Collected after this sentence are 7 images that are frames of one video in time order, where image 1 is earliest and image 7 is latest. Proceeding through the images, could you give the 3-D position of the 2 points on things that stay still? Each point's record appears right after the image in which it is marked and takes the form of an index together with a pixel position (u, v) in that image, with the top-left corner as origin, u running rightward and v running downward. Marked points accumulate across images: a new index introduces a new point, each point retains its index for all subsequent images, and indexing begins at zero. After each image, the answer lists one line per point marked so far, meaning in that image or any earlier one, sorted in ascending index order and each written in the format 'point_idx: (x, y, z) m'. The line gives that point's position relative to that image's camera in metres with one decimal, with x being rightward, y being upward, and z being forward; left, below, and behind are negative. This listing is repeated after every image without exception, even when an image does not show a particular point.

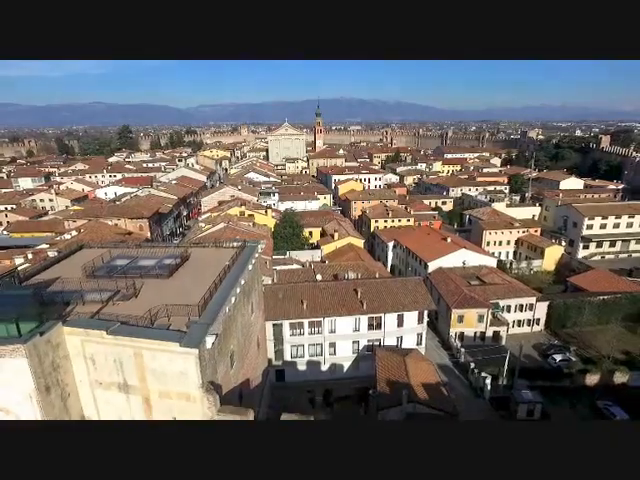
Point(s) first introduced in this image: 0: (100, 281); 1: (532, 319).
0: (-2.8, -0.5, +4.9) m
1: (+6.0, -2.2, +10.7) m
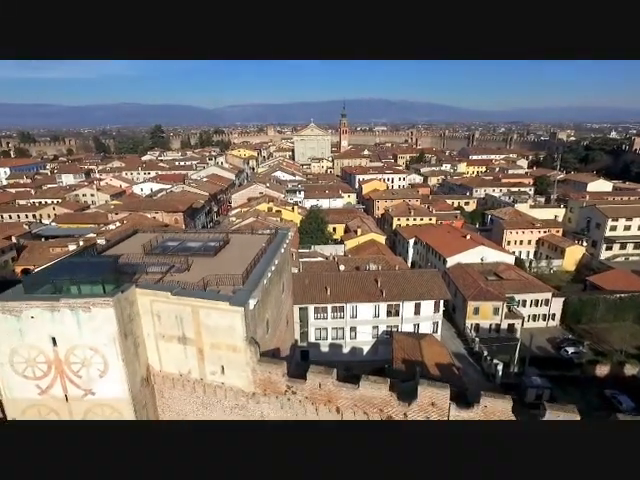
0: (-2.4, -0.3, +5.8) m
1: (+6.6, -2.1, +11.1) m
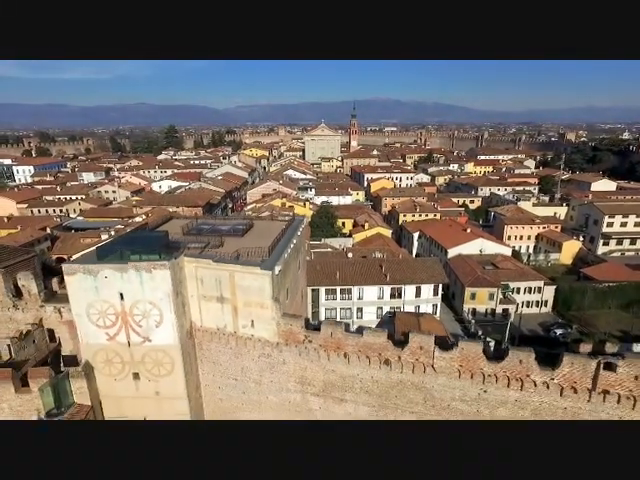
0: (-2.2, +0.1, +6.9) m
1: (+6.9, -1.9, +12.0) m
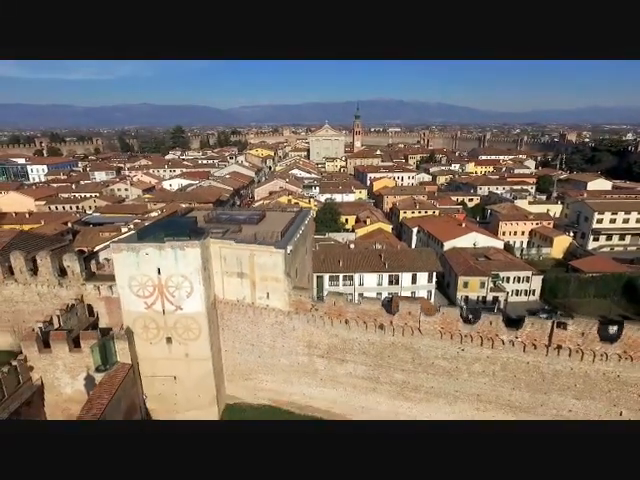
0: (-2.1, +0.3, +7.9) m
1: (+7.1, -1.7, +13.0) m
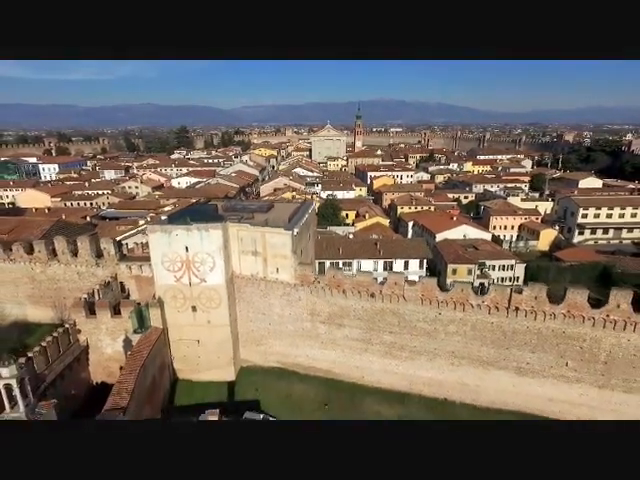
0: (-2.1, +0.7, +9.2) m
1: (+7.1, -1.3, +14.2) m
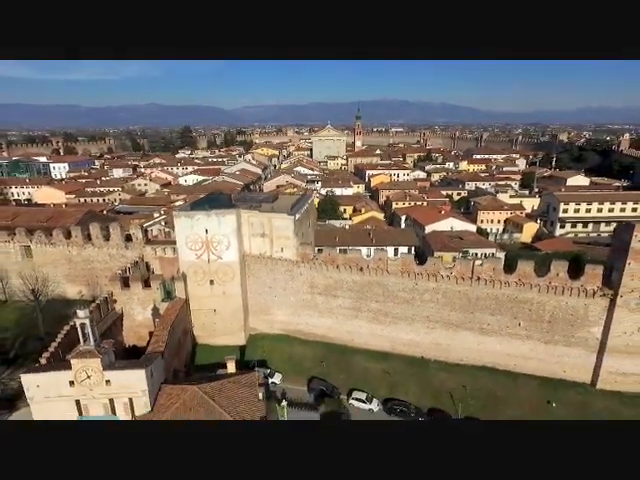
0: (-2.1, +1.1, +10.7) m
1: (+7.1, -0.9, +15.7) m
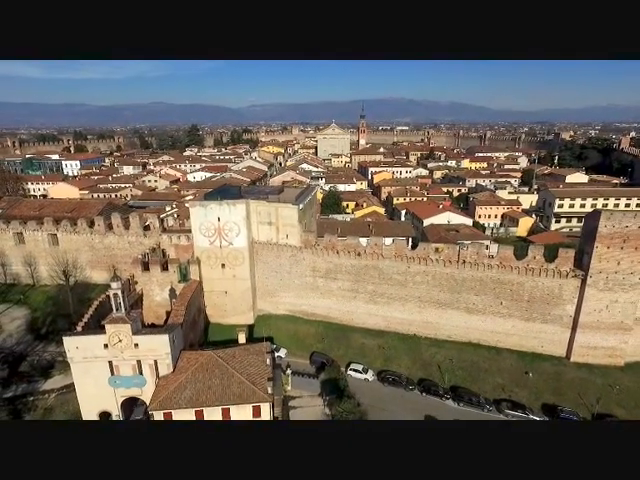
0: (-2.1, +1.4, +11.7) m
1: (+7.2, -0.6, +16.5) m
